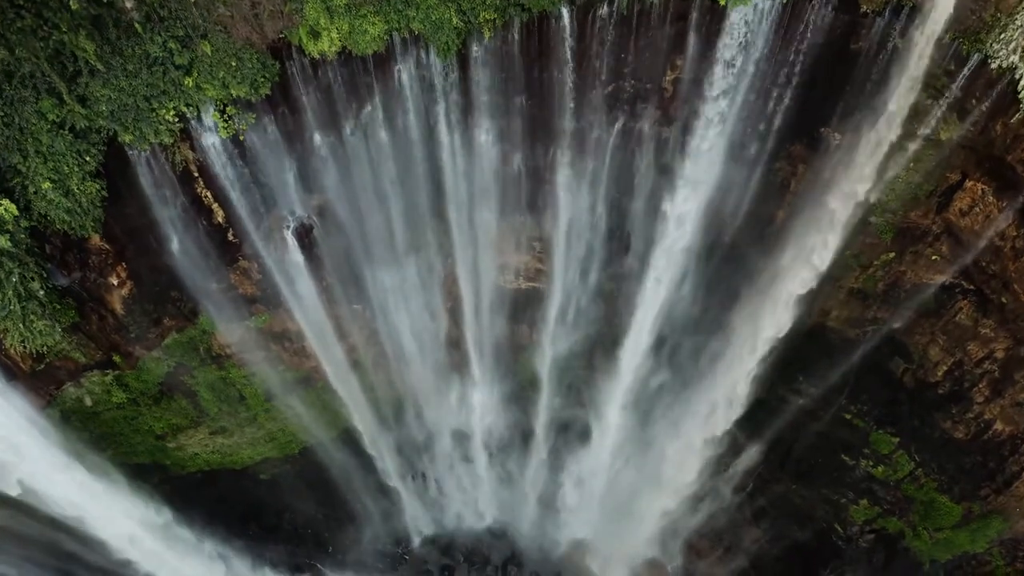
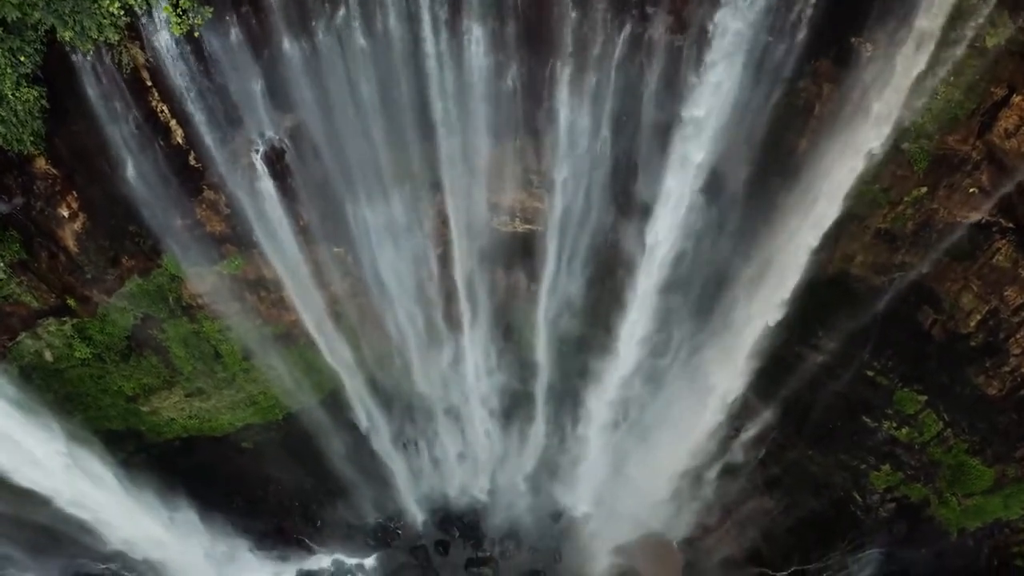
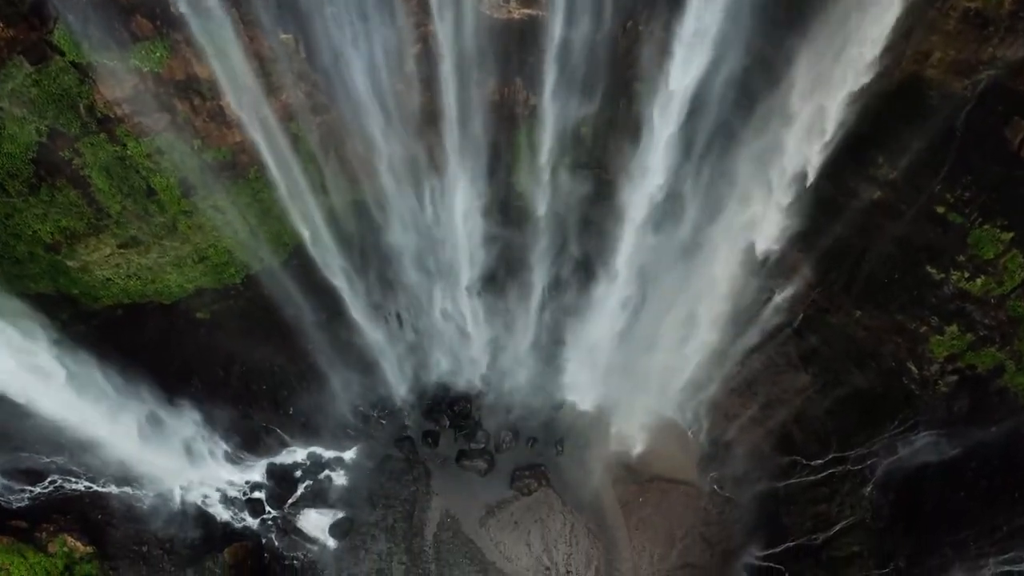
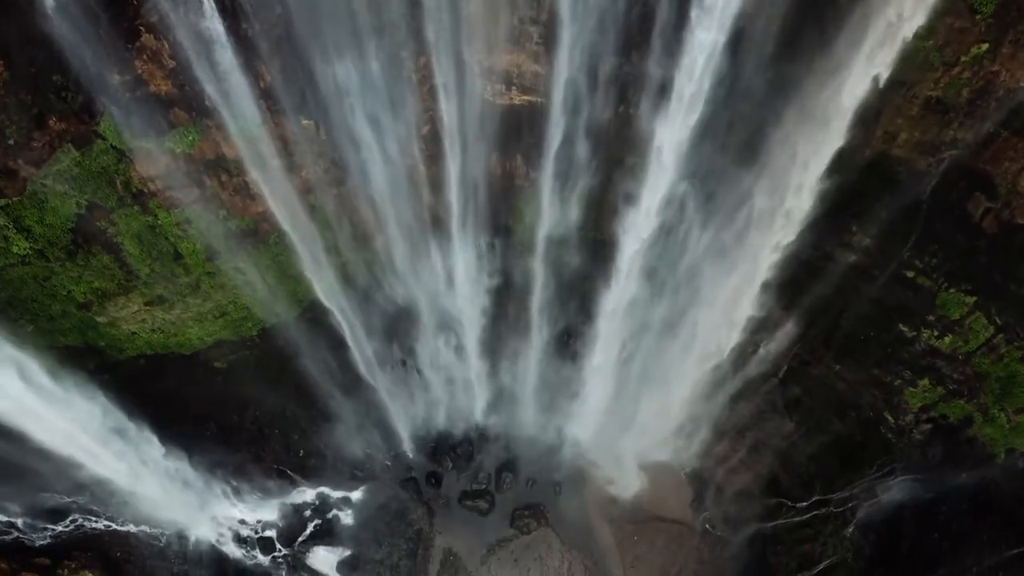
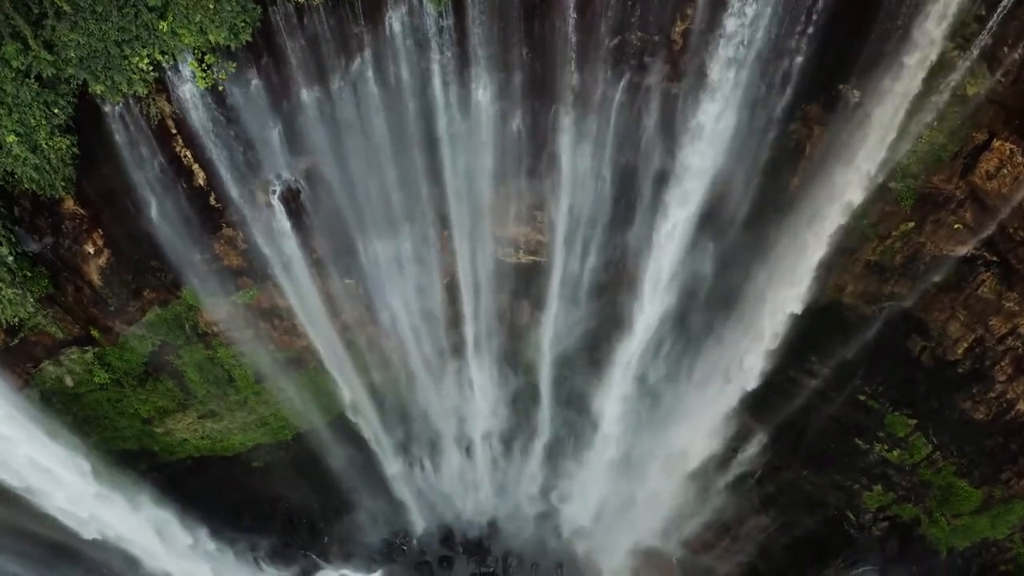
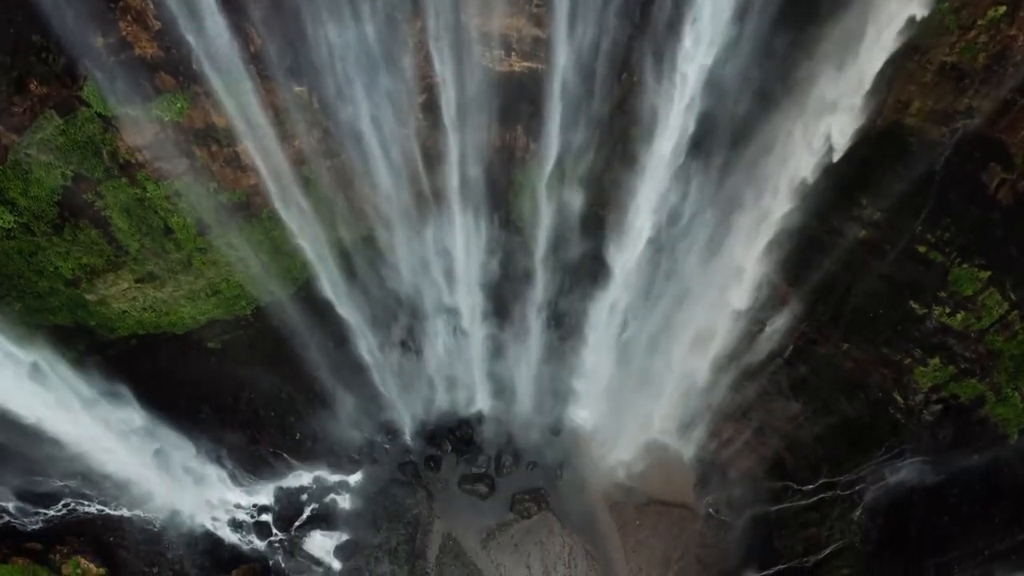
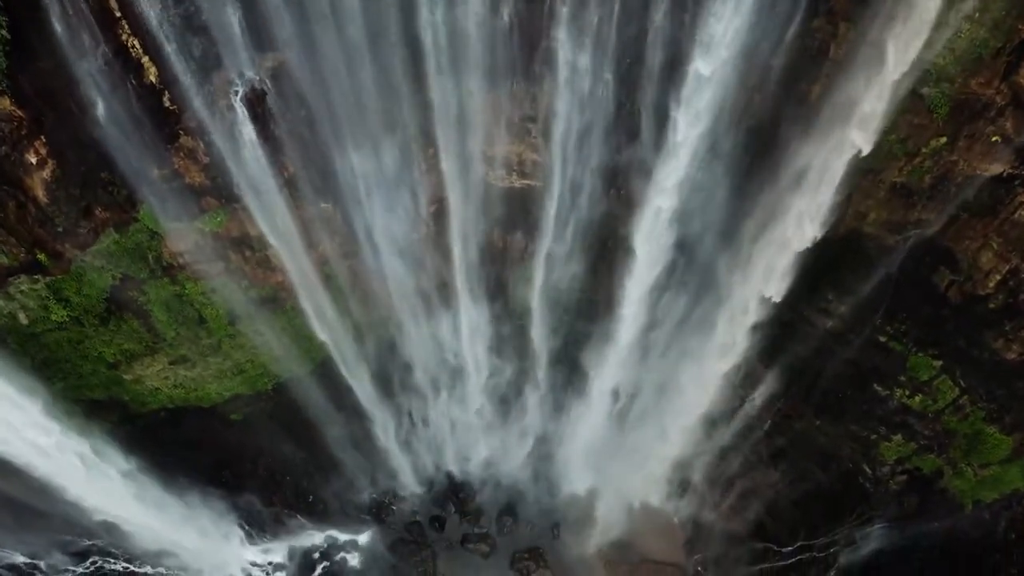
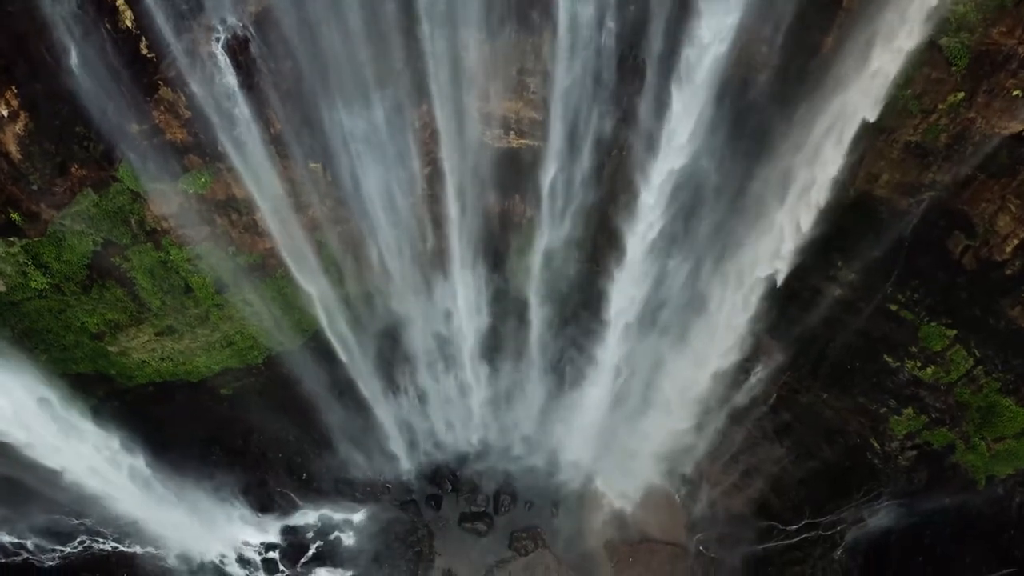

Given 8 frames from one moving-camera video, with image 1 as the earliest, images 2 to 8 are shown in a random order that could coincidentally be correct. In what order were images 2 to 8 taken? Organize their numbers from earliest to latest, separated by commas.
5, 2, 7, 8, 4, 6, 3
